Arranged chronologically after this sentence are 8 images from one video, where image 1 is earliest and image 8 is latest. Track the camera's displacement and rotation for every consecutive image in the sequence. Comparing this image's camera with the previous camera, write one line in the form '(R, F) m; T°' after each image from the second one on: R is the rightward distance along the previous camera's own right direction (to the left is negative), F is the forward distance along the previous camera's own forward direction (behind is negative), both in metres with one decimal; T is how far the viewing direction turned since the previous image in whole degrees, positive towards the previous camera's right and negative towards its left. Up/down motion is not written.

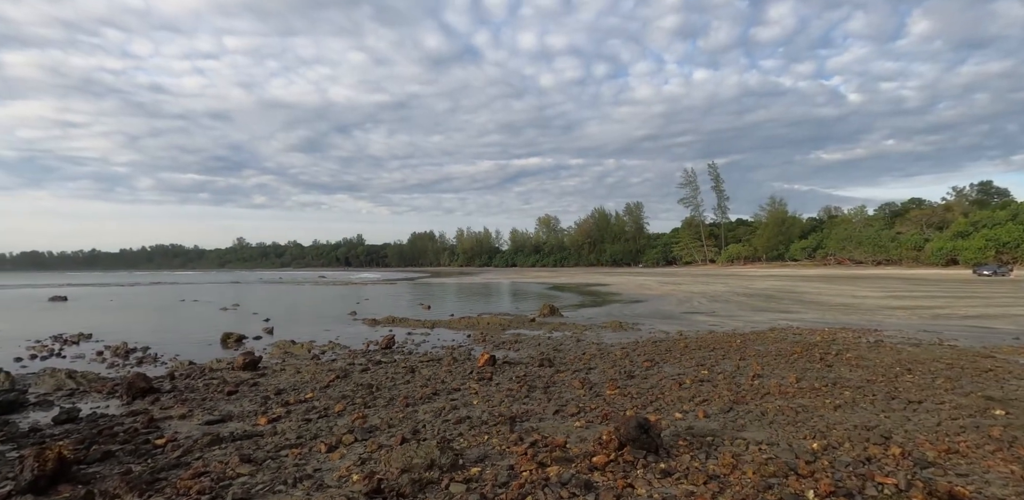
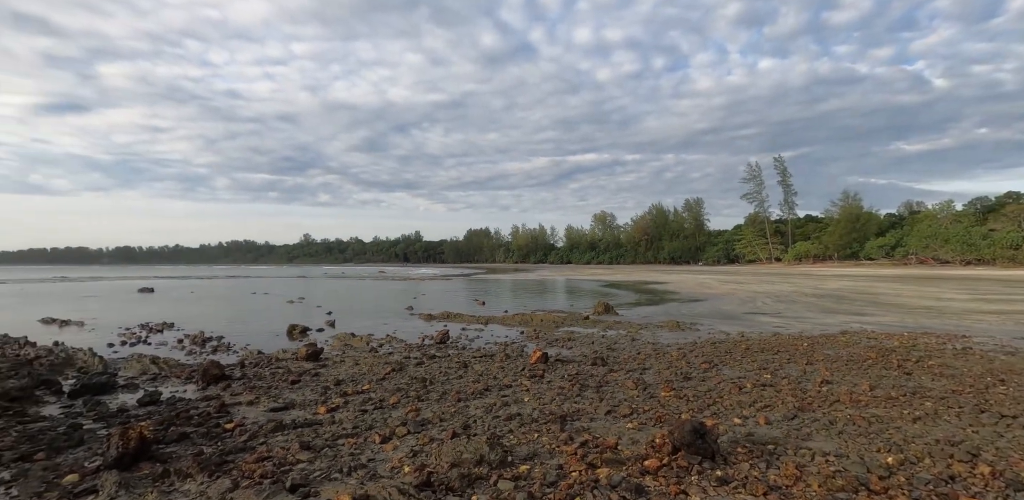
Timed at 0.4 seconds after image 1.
(0.0, +0.1) m; -6°
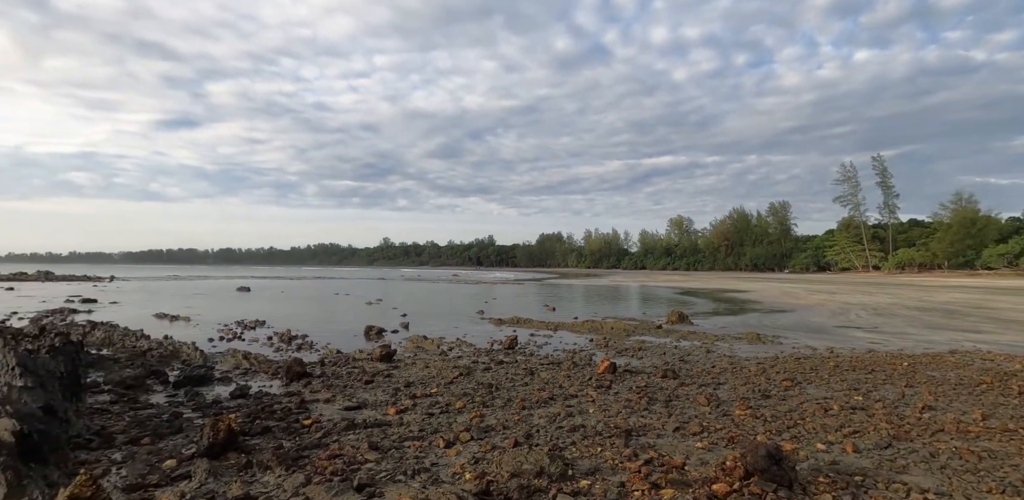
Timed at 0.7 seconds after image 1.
(+0.1, 0.0) m; -8°
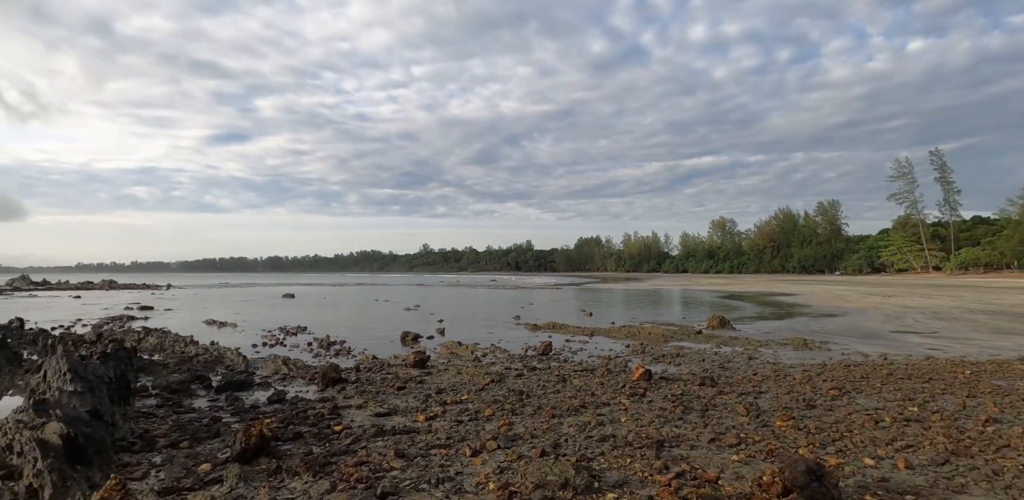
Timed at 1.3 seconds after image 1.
(+0.2, +0.1) m; -4°
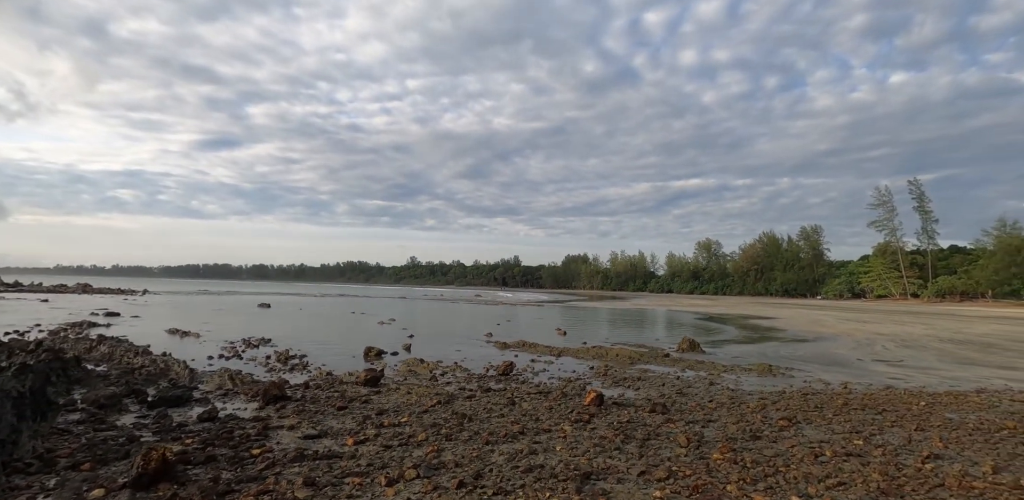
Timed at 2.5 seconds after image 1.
(+0.8, +0.2) m; +1°
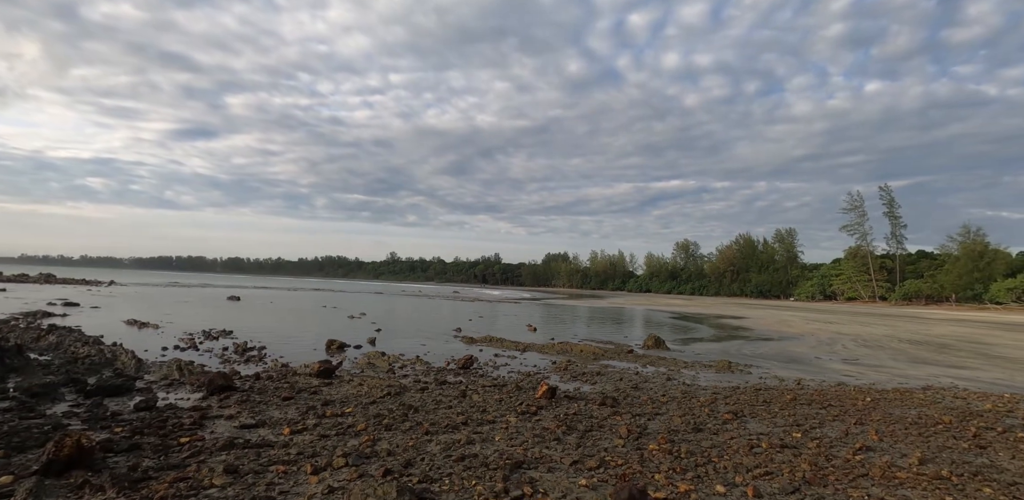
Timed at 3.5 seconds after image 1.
(+0.6, 0.0) m; +2°
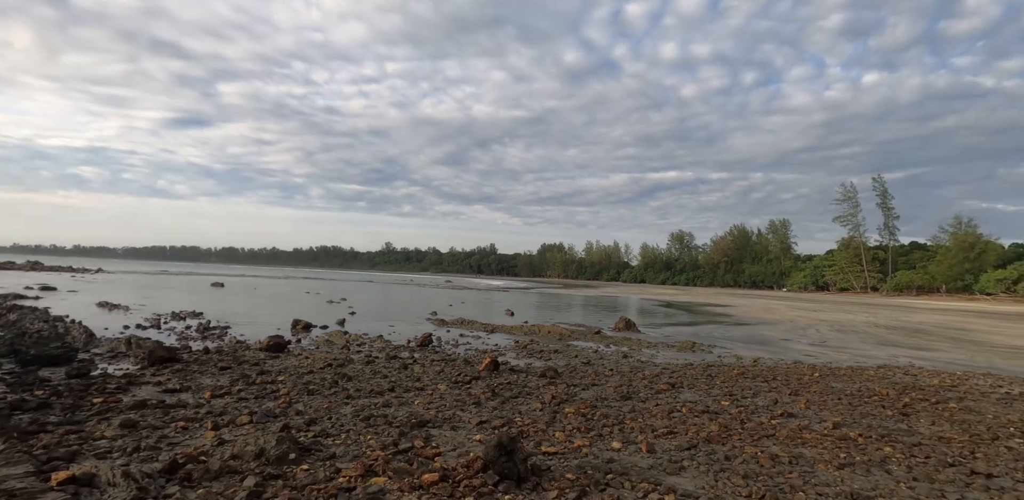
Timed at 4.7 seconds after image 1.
(+1.2, 0.0) m; 0°
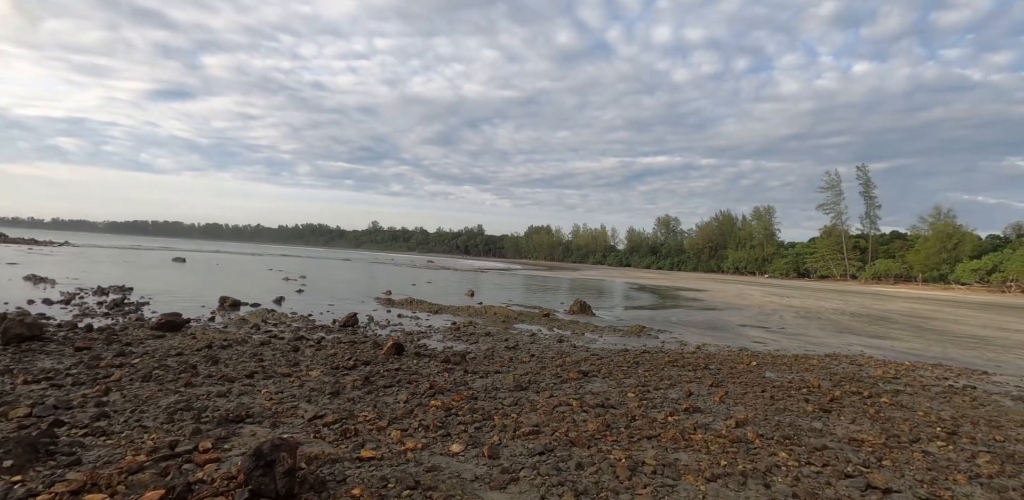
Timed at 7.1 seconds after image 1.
(+1.6, +1.0) m; +1°
